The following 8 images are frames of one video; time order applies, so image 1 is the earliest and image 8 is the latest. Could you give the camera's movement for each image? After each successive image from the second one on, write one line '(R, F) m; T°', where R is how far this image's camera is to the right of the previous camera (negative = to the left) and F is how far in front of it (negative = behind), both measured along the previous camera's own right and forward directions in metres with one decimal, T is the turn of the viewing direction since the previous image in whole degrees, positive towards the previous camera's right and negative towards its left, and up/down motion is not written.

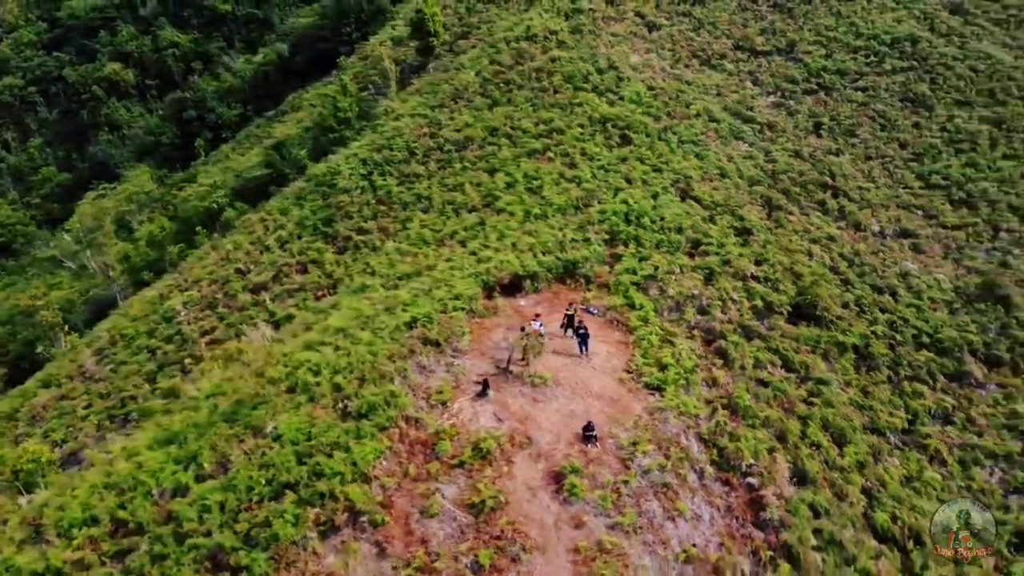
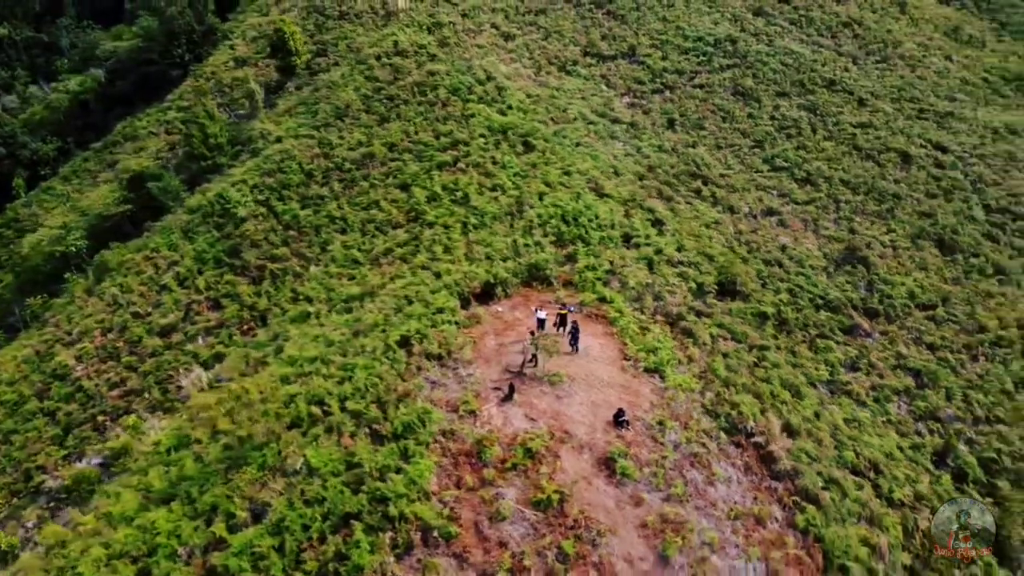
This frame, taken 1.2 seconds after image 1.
(-4.3, -0.2) m; +14°
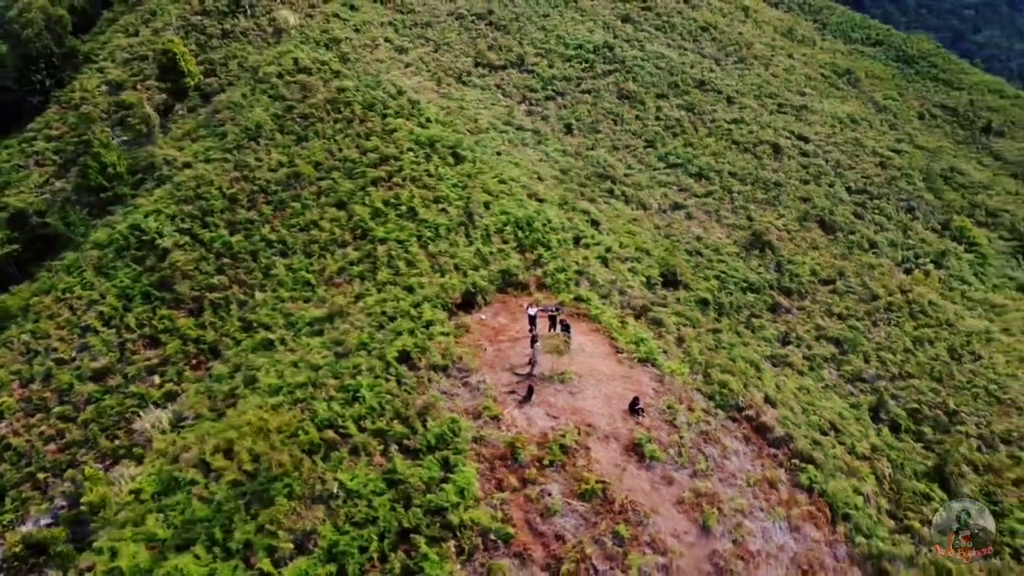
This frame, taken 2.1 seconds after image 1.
(-3.4, -0.3) m; +11°
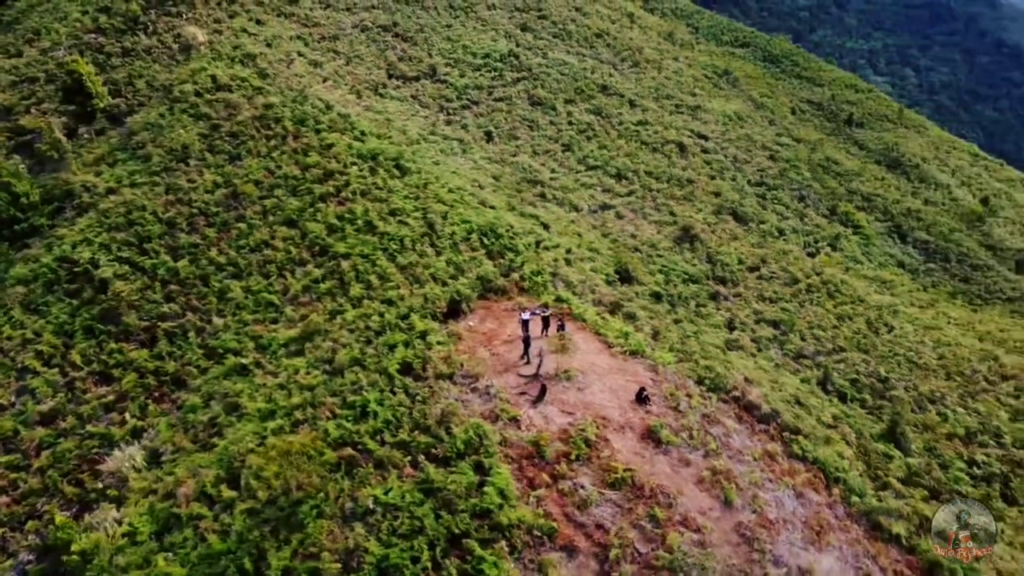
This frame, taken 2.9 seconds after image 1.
(-2.8, -0.3) m; +9°
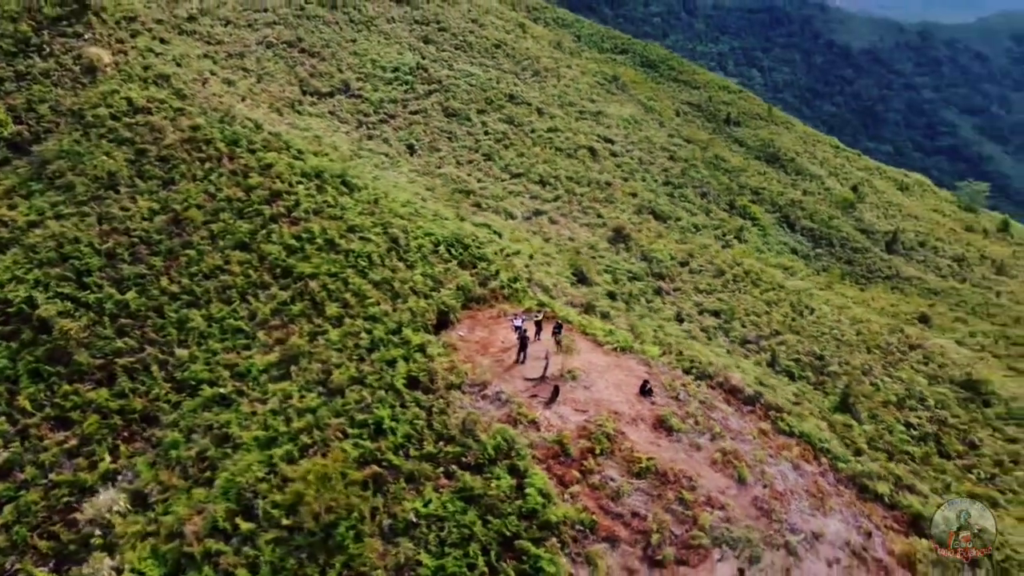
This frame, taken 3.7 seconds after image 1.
(-2.9, -0.3) m; +9°
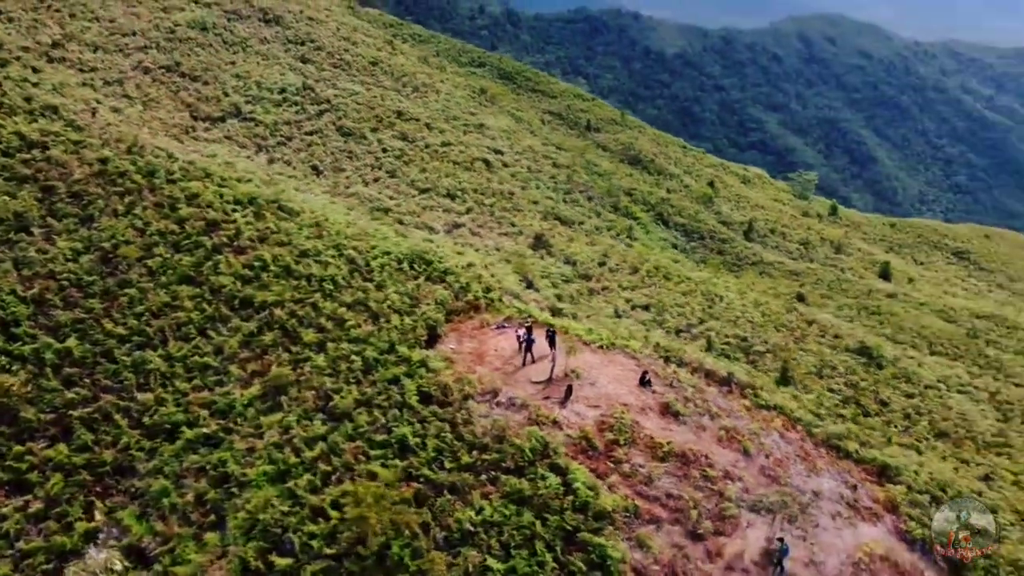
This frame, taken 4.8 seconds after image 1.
(-3.8, -0.3) m; +11°
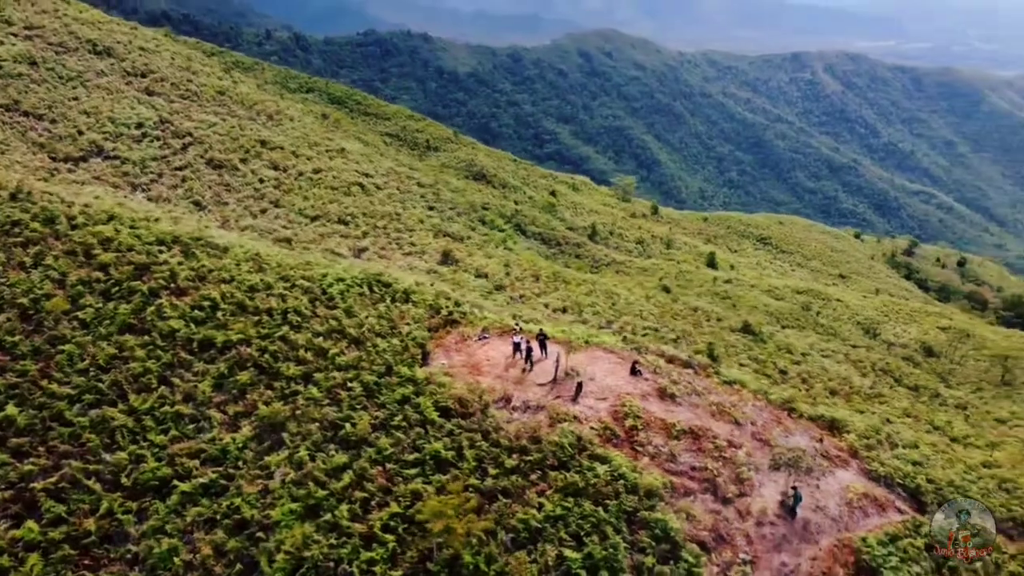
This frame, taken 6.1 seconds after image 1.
(-4.7, -0.3) m; +13°
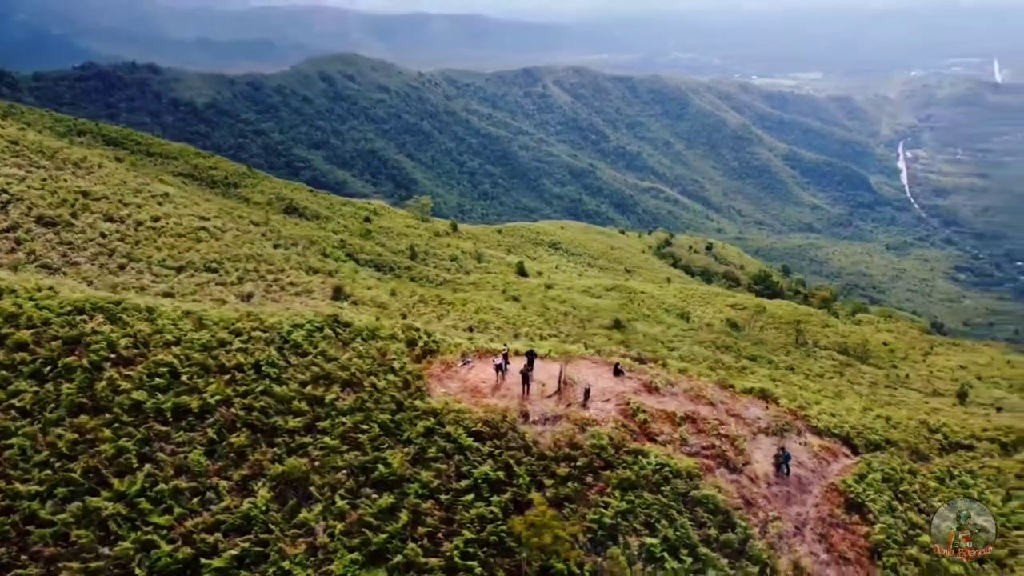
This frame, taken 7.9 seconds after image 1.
(-6.2, -0.2) m; +17°
